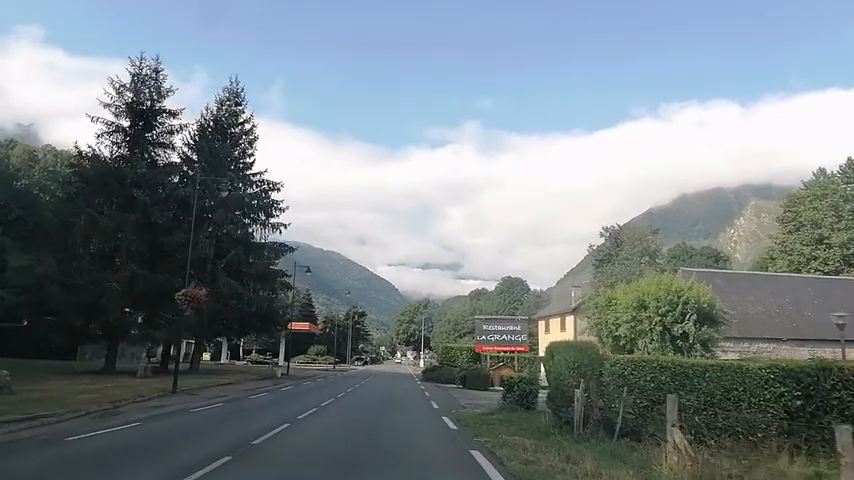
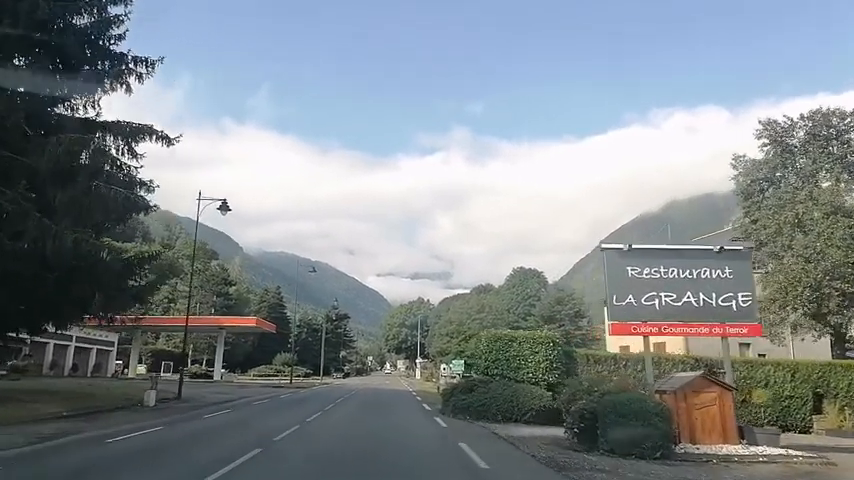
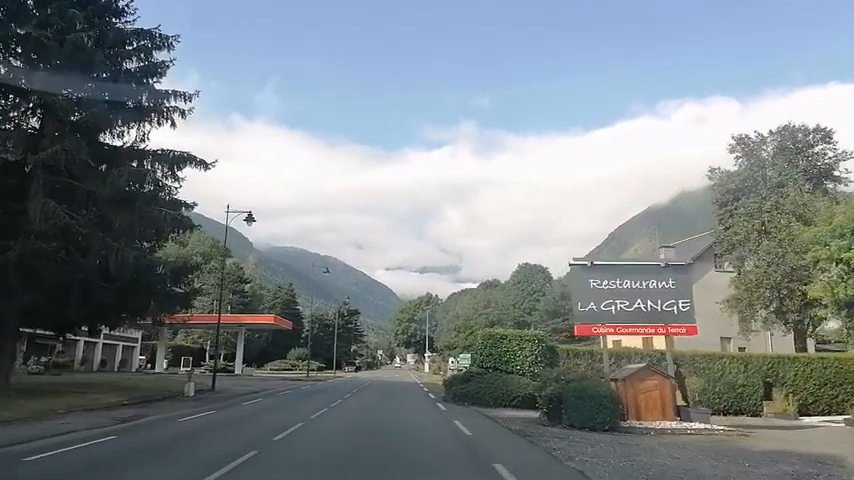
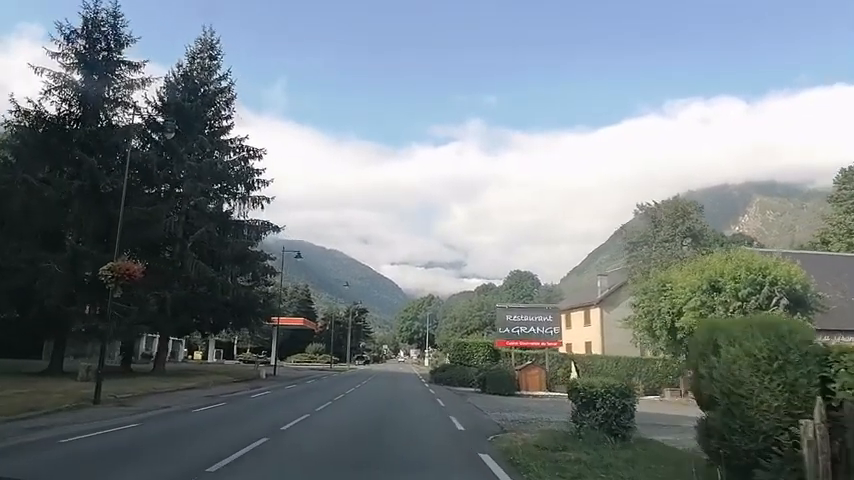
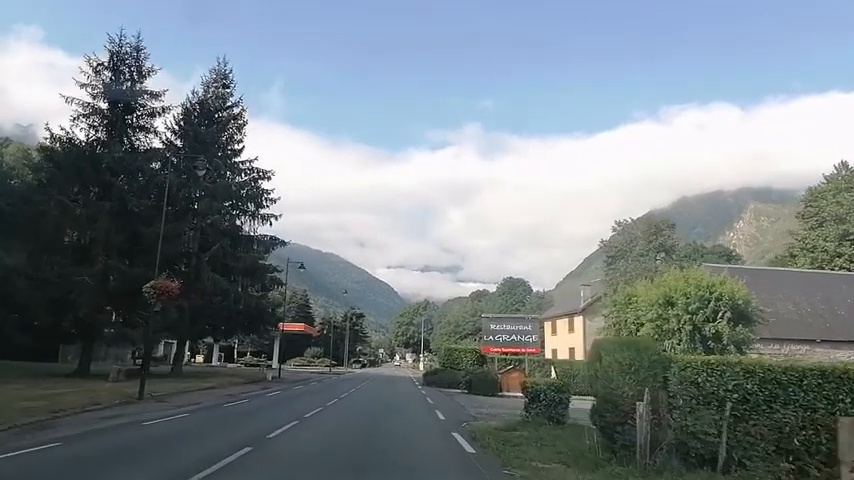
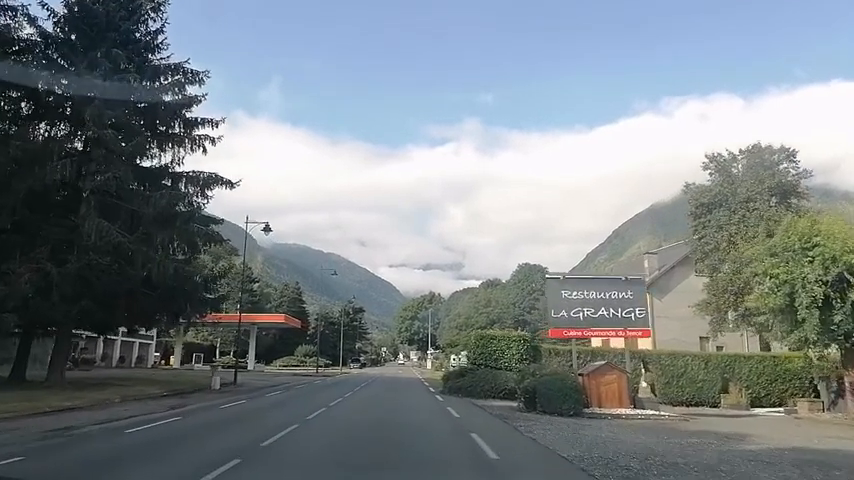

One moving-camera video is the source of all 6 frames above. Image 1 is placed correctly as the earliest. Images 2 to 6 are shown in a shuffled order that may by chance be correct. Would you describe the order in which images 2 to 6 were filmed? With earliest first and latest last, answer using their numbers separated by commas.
5, 4, 6, 3, 2
